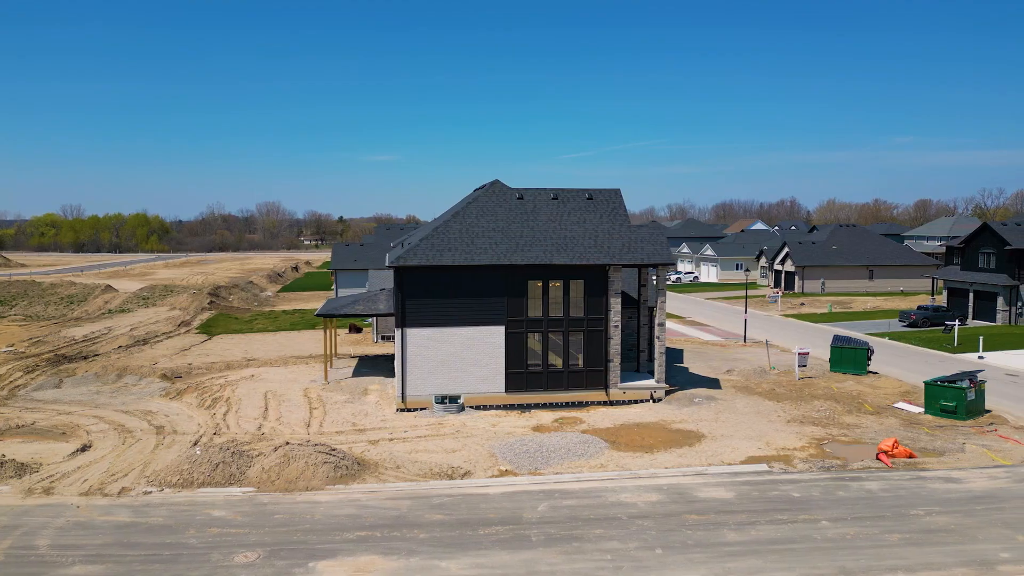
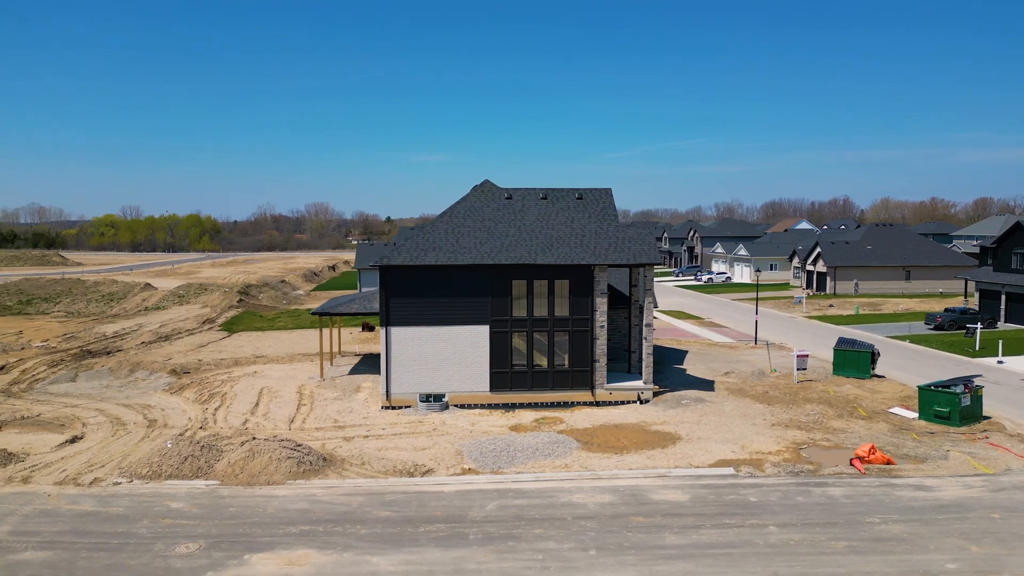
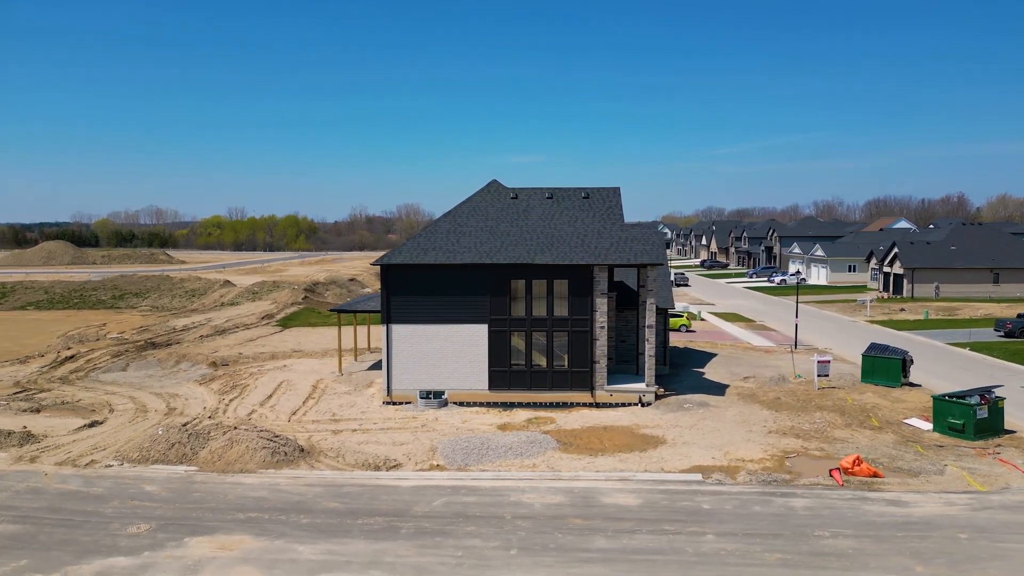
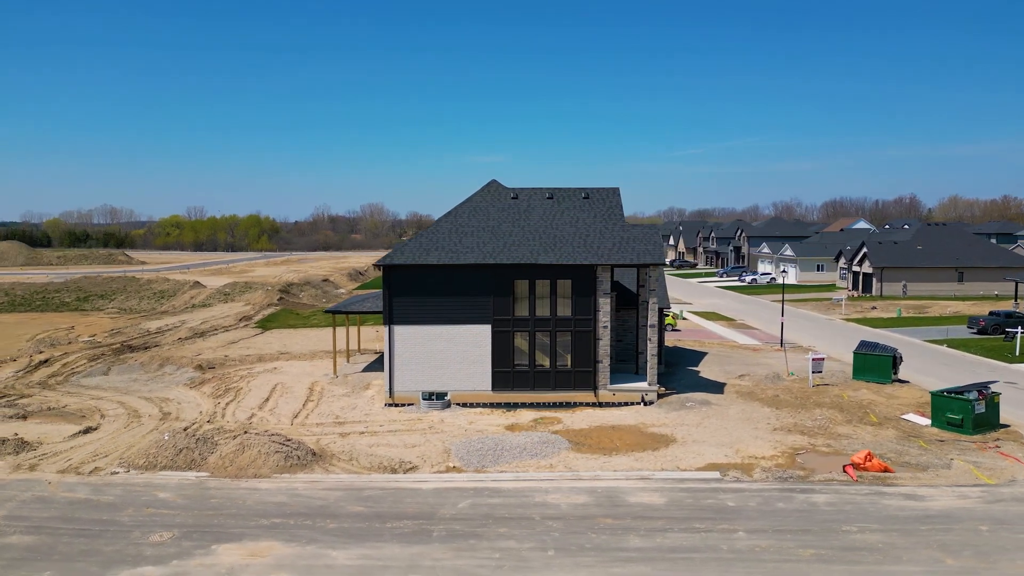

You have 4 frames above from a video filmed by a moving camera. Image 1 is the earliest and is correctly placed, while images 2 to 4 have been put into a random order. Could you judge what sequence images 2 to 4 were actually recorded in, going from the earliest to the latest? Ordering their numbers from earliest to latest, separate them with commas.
2, 4, 3
